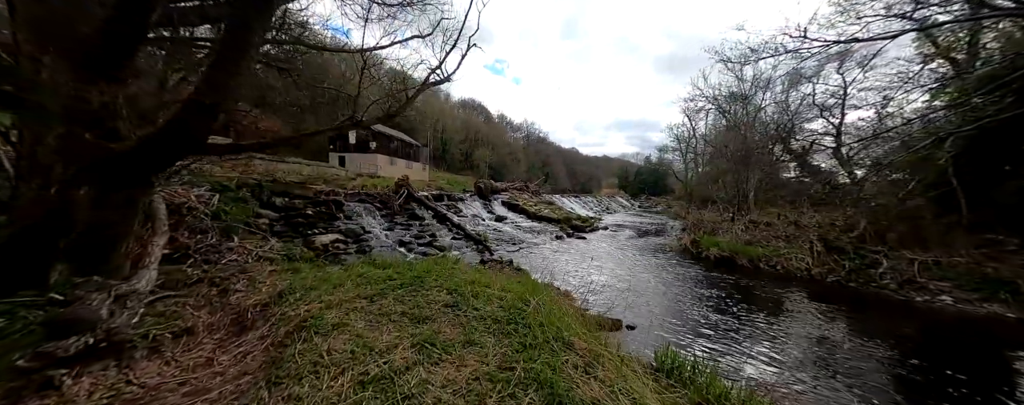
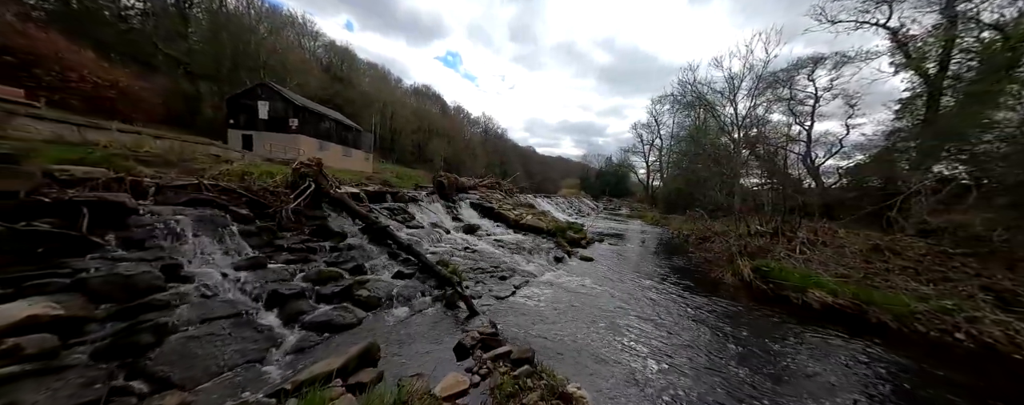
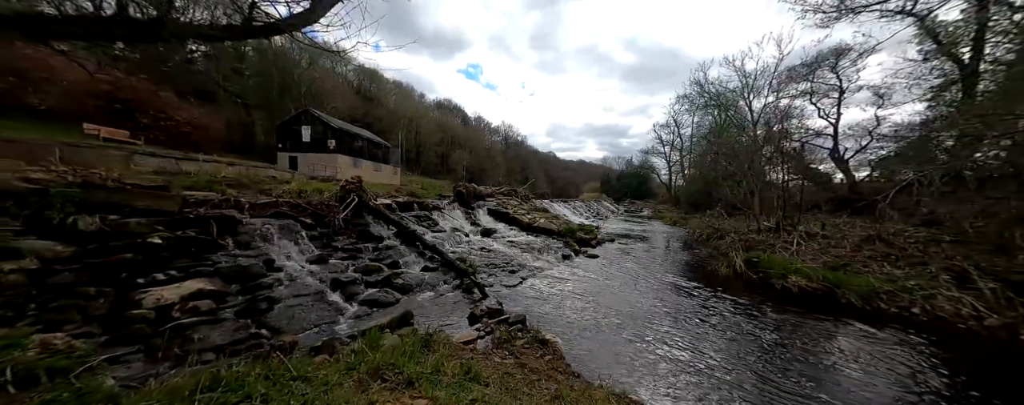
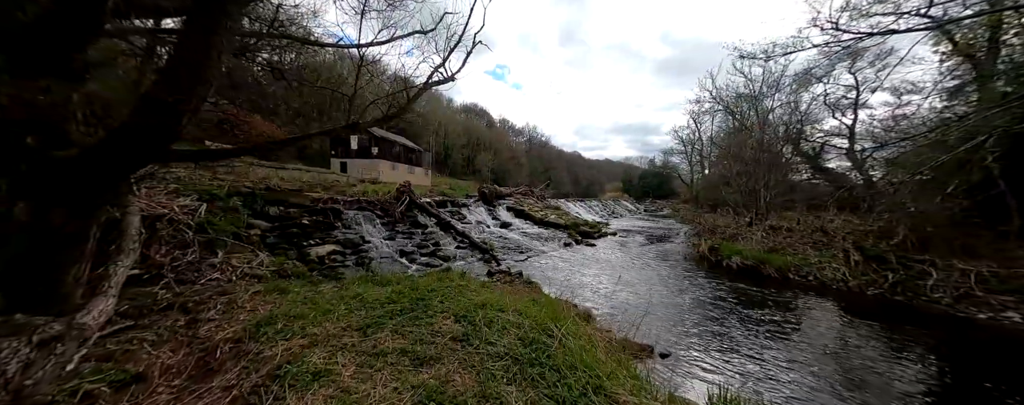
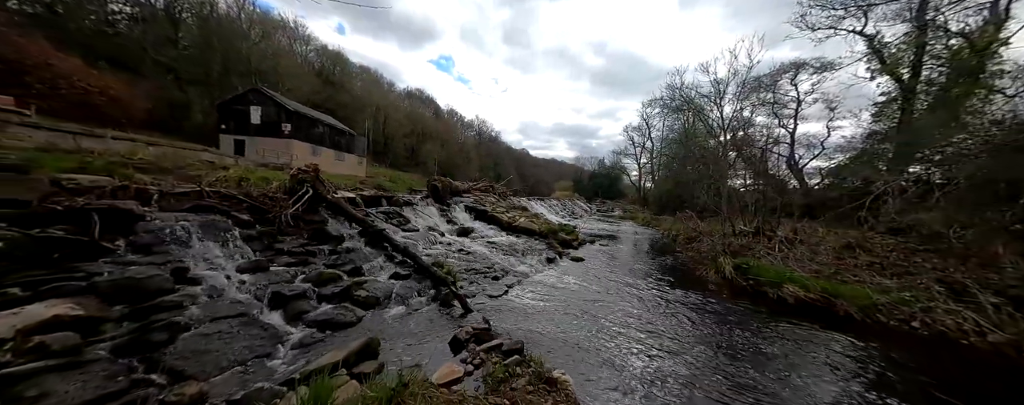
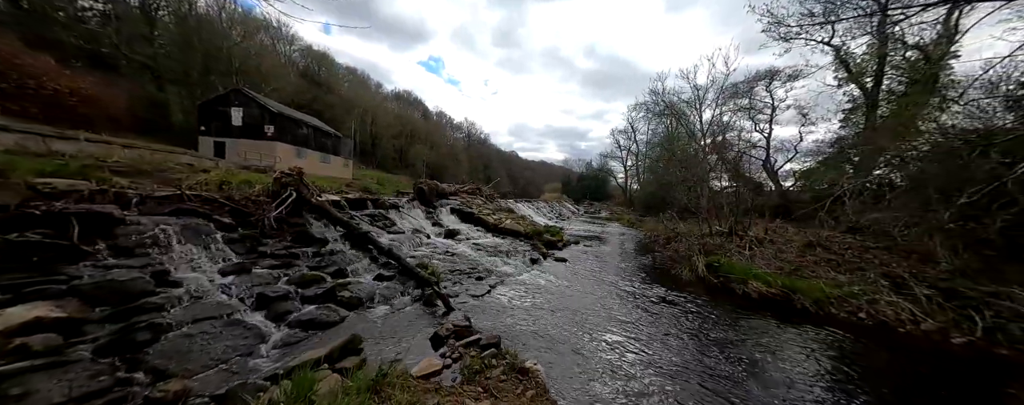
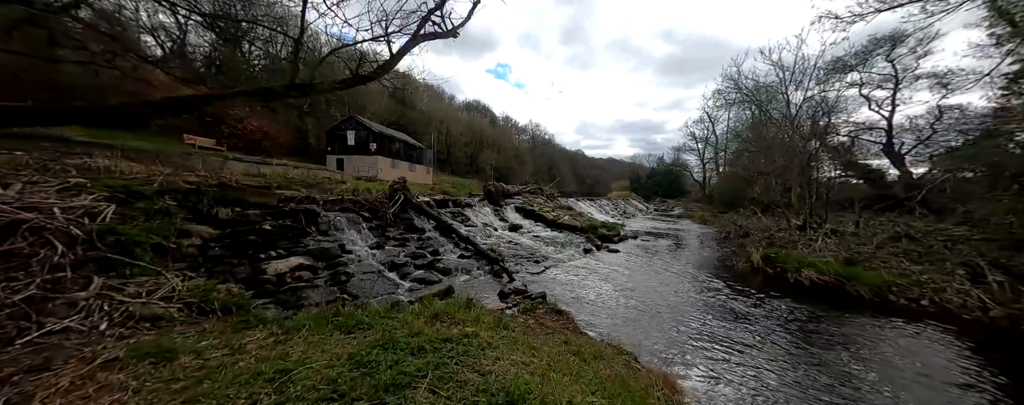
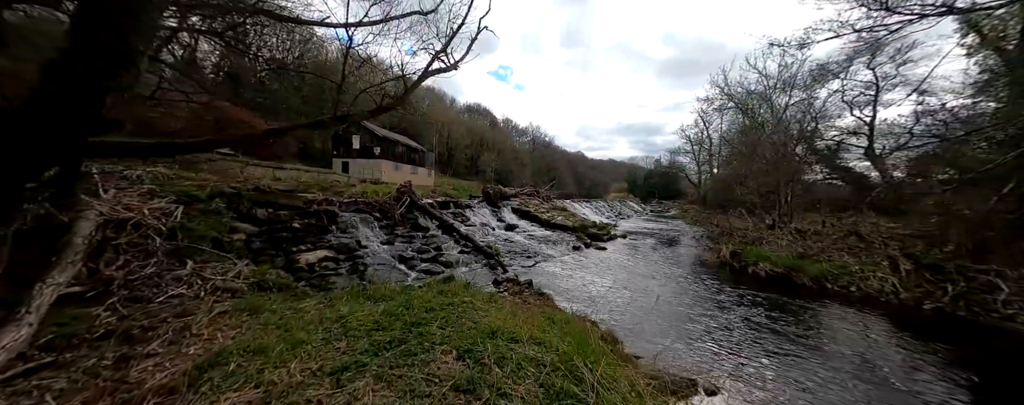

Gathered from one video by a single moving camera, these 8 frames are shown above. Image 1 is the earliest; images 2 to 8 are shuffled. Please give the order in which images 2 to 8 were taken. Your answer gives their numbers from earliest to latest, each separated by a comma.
4, 8, 7, 3, 6, 5, 2
